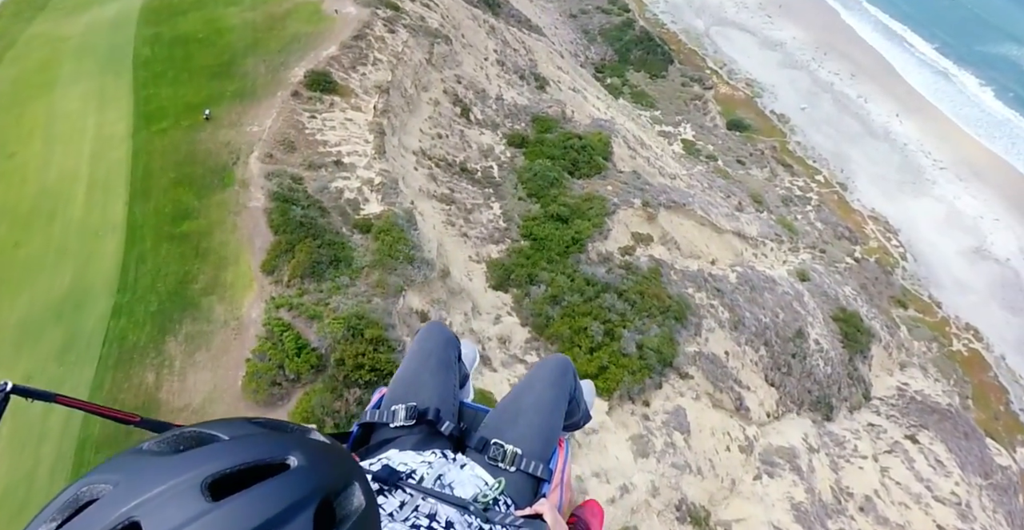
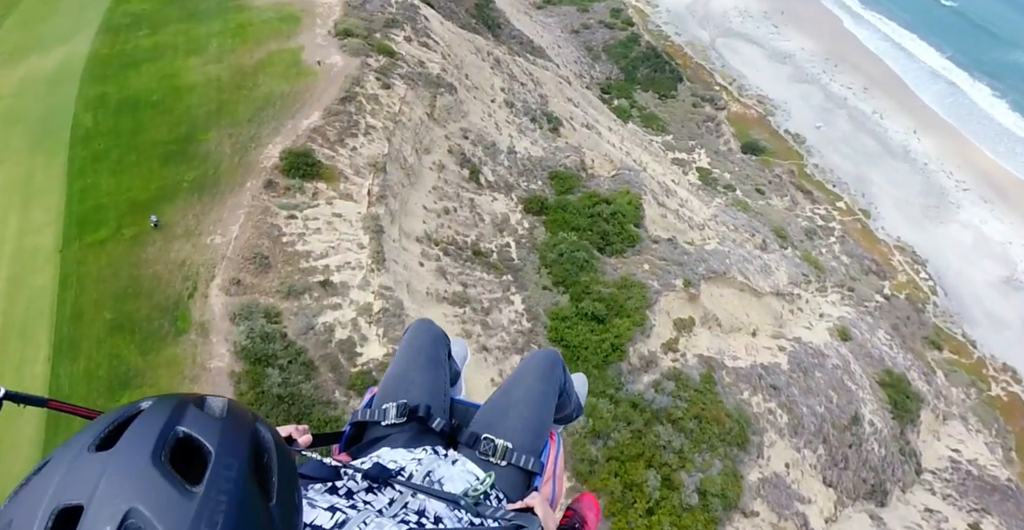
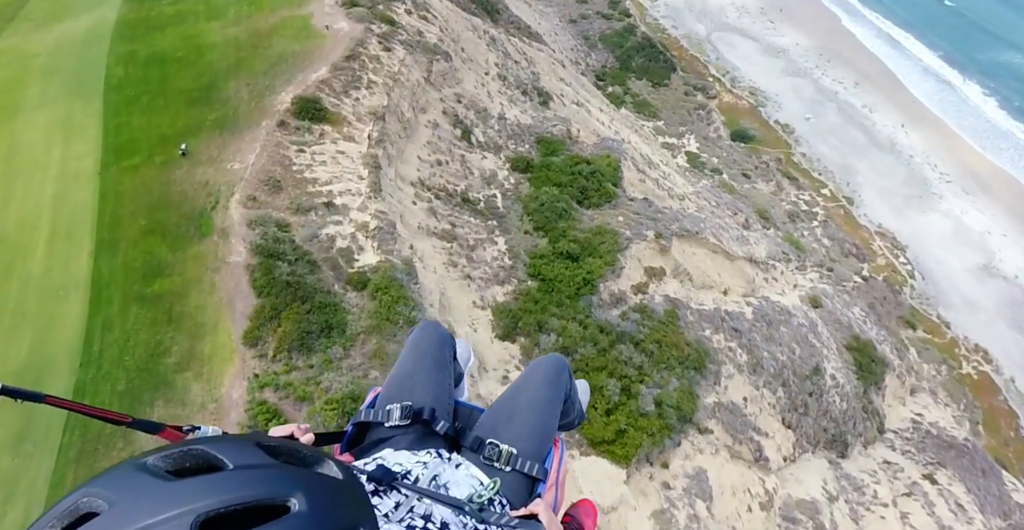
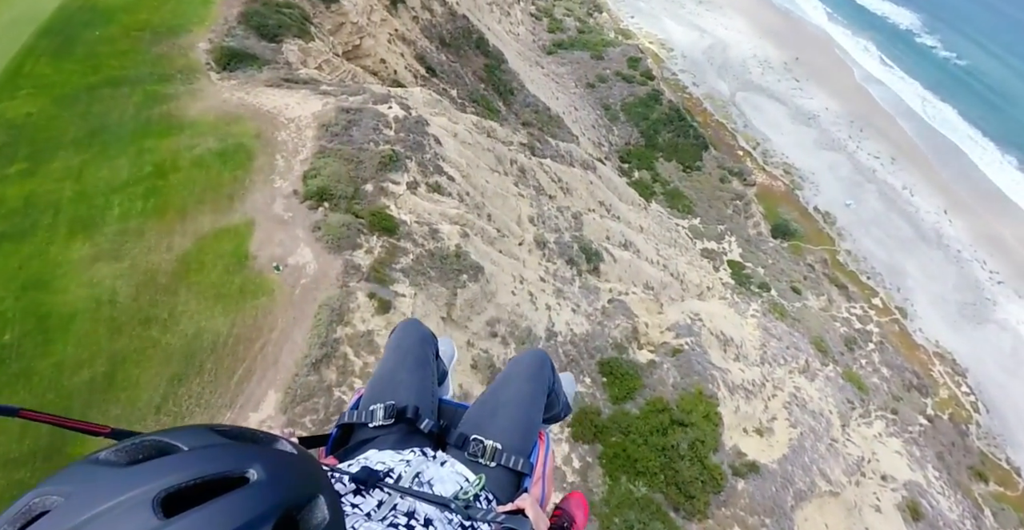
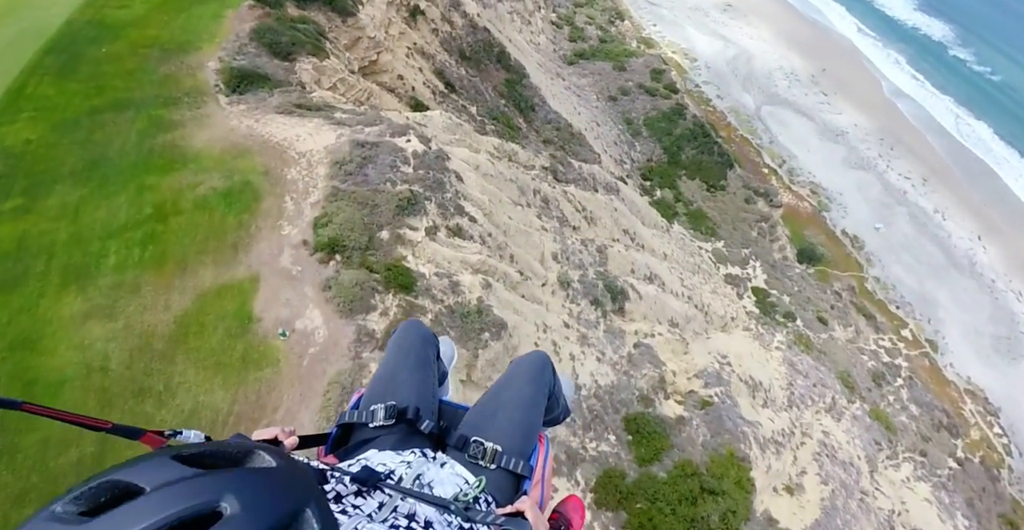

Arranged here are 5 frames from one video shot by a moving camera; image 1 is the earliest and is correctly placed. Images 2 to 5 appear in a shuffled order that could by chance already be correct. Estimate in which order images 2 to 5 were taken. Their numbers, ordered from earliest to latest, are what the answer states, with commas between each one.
3, 2, 4, 5
